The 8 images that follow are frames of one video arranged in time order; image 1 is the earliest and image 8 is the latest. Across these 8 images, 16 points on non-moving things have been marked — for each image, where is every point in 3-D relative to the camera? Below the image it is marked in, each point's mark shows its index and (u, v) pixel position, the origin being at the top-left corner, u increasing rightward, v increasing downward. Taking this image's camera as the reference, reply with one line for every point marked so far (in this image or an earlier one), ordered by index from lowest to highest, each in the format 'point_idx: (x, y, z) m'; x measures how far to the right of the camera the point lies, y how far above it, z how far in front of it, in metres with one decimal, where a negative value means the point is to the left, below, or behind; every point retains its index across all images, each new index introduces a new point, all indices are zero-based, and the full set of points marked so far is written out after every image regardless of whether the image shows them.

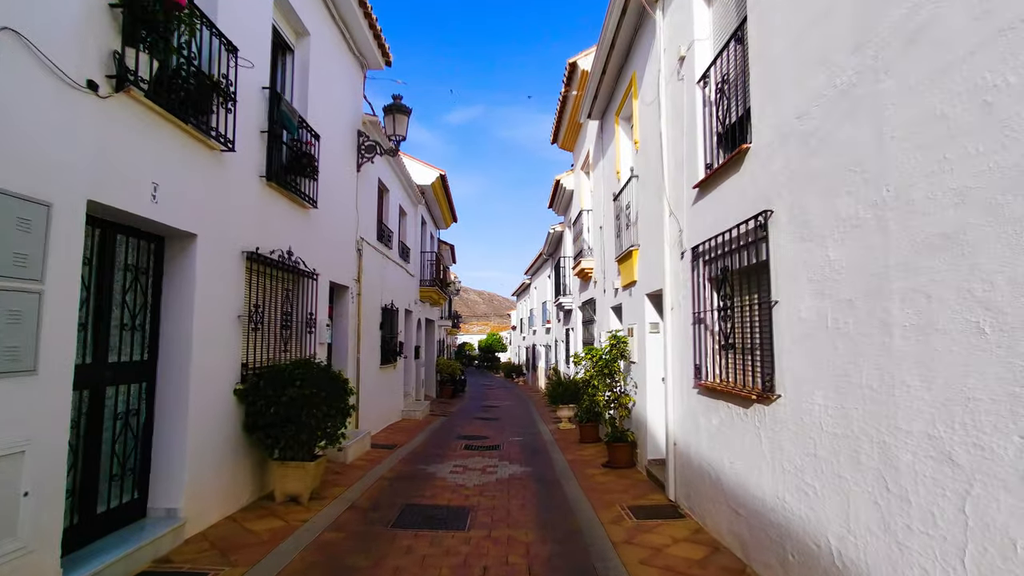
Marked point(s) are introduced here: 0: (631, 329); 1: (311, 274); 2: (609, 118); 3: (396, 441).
0: (+1.7, -0.6, +7.7) m
1: (-2.7, +0.2, +7.0) m
2: (+1.8, +3.1, +9.6) m
3: (-2.2, -2.9, +10.0) m
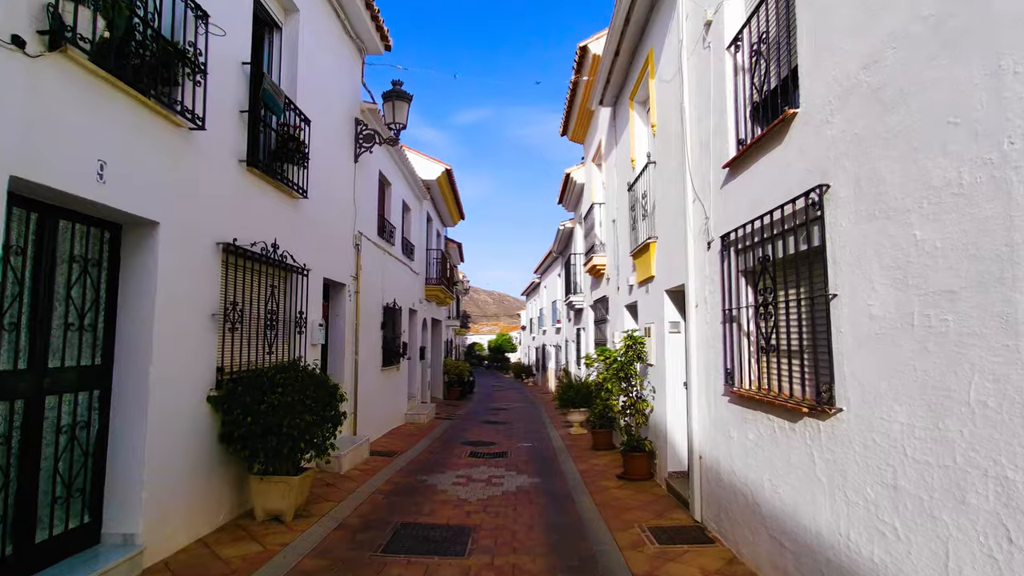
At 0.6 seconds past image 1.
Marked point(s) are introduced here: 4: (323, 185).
0: (+1.8, -0.5, +7.1) m
1: (-2.6, +0.2, +6.5) m
2: (+1.9, +3.2, +9.0) m
3: (-2.1, -2.9, +9.5) m
4: (-2.7, +1.5, +7.6) m
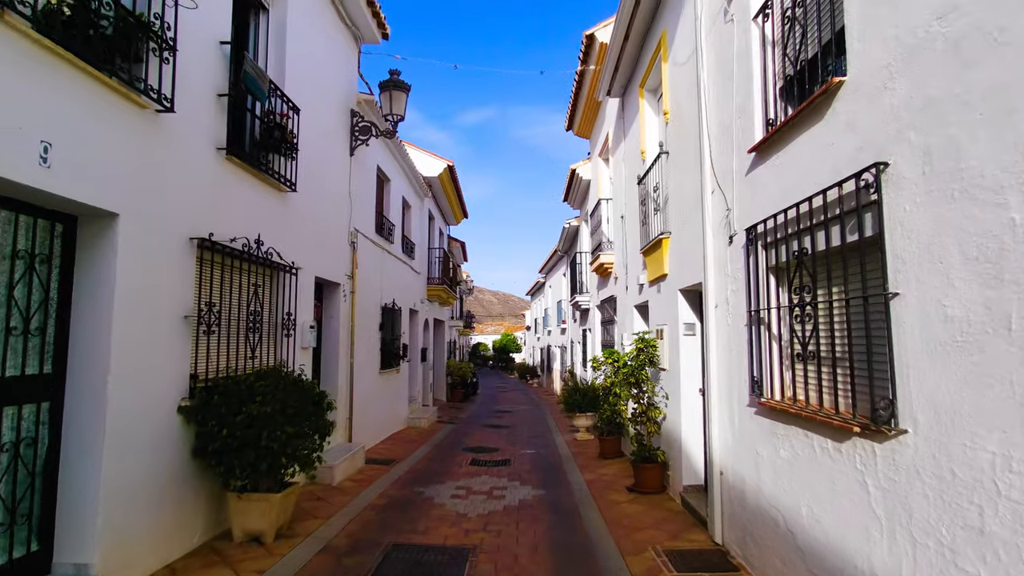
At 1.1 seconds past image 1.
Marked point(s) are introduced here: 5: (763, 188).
0: (+1.9, -0.5, +6.6) m
1: (-2.6, +0.2, +6.1) m
2: (+1.9, +3.2, +8.6) m
3: (-2.0, -2.9, +9.0) m
4: (-2.7, +1.5, +7.1) m
5: (+1.8, +0.7, +3.9) m
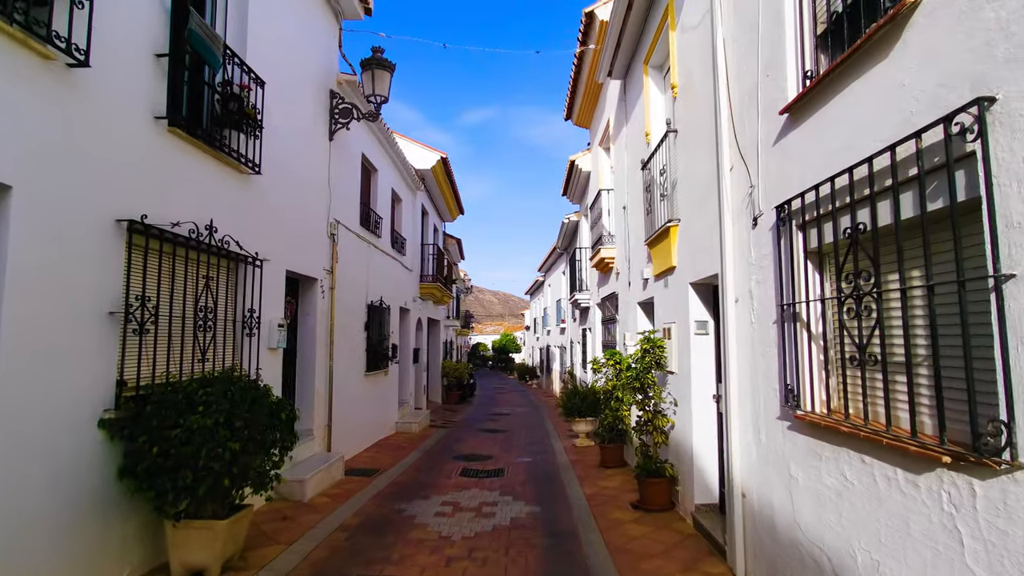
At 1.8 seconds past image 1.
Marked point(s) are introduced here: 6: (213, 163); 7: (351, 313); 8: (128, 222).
0: (+1.8, -0.5, +5.9) m
1: (-2.7, +0.3, +5.4) m
2: (+1.8, +3.2, +7.9) m
3: (-2.1, -2.8, +8.4) m
4: (-2.8, +1.5, +6.5) m
5: (+1.7, +0.8, +3.2) m
6: (-2.8, +1.2, +4.9) m
7: (-2.7, -0.4, +8.8) m
8: (-2.7, +0.5, +3.8) m
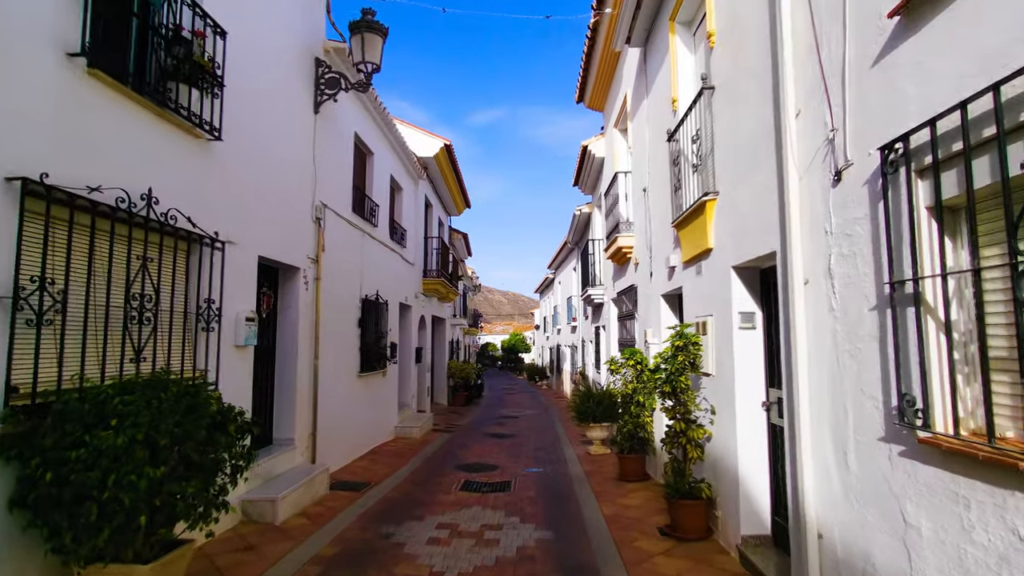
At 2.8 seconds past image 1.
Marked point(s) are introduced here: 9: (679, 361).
0: (+1.8, -0.3, +5.0) m
1: (-2.6, +0.4, +4.5) m
2: (+1.9, +3.4, +6.9) m
3: (-2.0, -2.7, +7.5) m
4: (-2.7, +1.7, +5.6) m
5: (+1.7, +0.9, +2.3) m
6: (-2.7, +1.3, +4.1) m
7: (-2.6, -0.3, +8.0) m
8: (-2.7, +0.6, +2.9) m
9: (+1.5, -0.7, +4.8) m
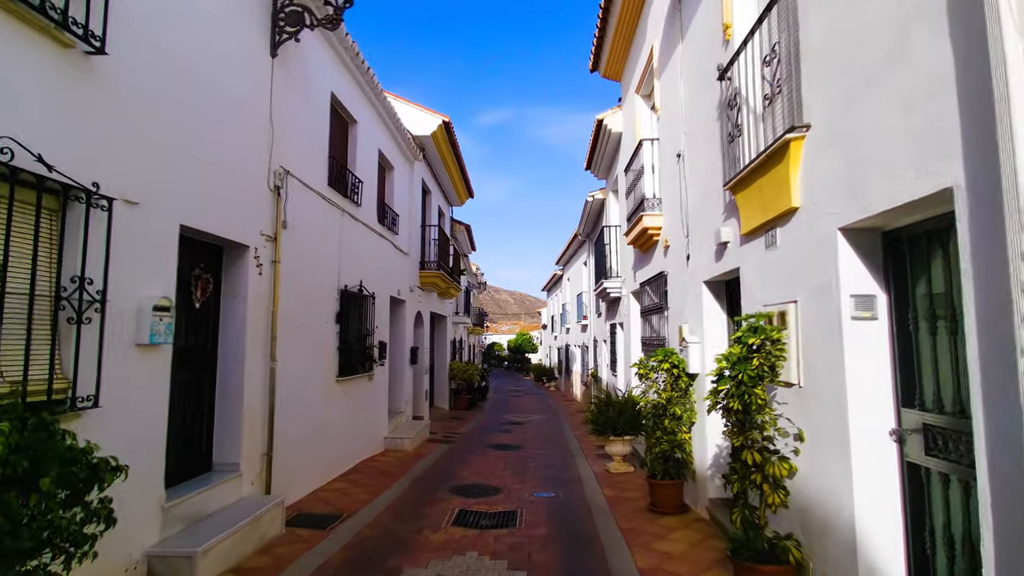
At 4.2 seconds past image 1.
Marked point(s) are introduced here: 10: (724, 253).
0: (+1.8, -0.2, +3.6) m
1: (-2.6, +0.6, +3.2) m
2: (+2.0, +3.5, +5.5) m
3: (-1.9, -2.5, +6.1) m
4: (-2.7, +1.8, +4.3) m
5: (+1.7, +1.1, +0.8) m
6: (-2.7, +1.4, +2.7) m
7: (-2.5, -0.1, +6.6) m
8: (-2.7, +0.8, +1.6) m
9: (+1.5, -0.5, +3.4) m
10: (+2.0, +0.3, +5.0) m
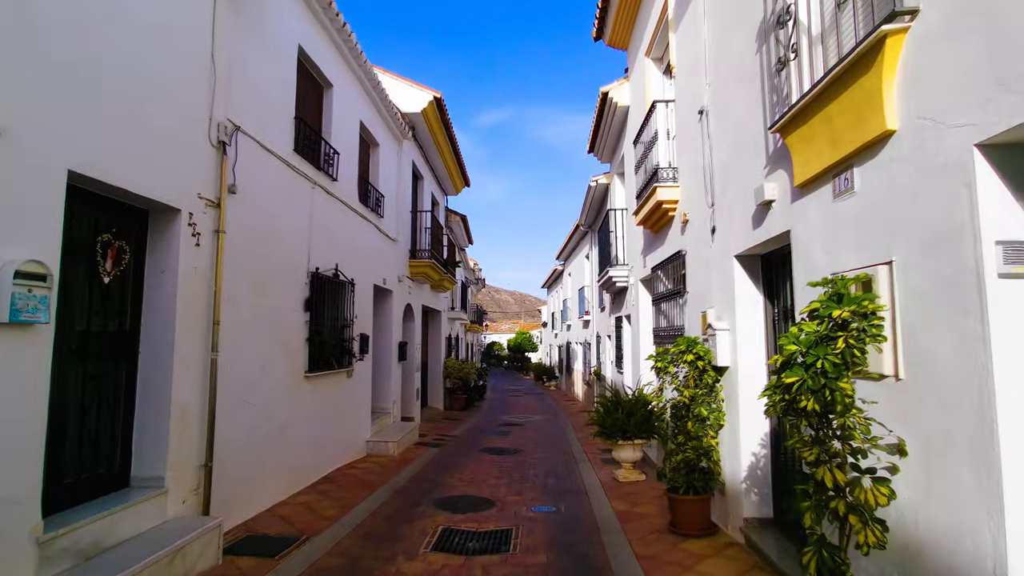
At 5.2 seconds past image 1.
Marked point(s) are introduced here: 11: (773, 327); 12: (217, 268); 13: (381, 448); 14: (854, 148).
0: (+1.8, 0.0, +2.6) m
1: (-2.7, +0.8, +2.2) m
2: (+1.9, +3.7, +4.5) m
3: (-2.0, -2.3, +5.2) m
4: (-2.7, +2.0, +3.3) m
5: (+1.7, +1.3, -0.1) m
6: (-2.8, +1.6, +1.7) m
7: (-2.6, +0.1, +5.6) m
8: (-2.8, +1.0, +0.6) m
9: (+1.5, -0.3, +2.4) m
10: (+1.9, +0.5, +4.0) m
11: (+2.3, -0.3, +4.6) m
12: (-2.6, +0.2, +4.6) m
13: (-2.2, -2.6, +8.8) m
14: (+1.8, +0.7, +2.9) m
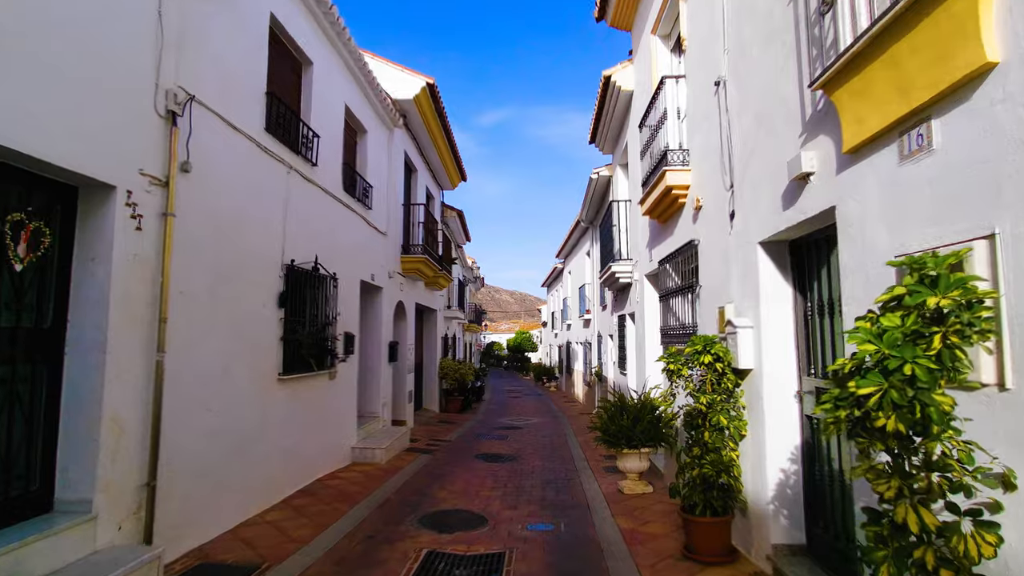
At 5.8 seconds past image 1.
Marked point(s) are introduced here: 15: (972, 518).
0: (+1.7, +0.1, +2.0) m
1: (-2.7, +0.9, +1.6) m
2: (+1.8, +3.8, +3.9) m
3: (-2.1, -2.2, +4.5) m
4: (-2.8, +2.1, +2.7) m
5: (+1.6, +1.4, -0.7) m
6: (-2.8, +1.7, +1.1) m
7: (-2.6, +0.1, +5.0) m
8: (-2.8, +1.0, 0.0) m
9: (+1.4, -0.2, +1.8) m
10: (+1.9, +0.6, +3.4) m
11: (+2.2, -0.3, +4.0) m
12: (-2.6, +0.2, +4.0) m
13: (-2.2, -2.6, +8.2) m
14: (+1.8, +0.8, +2.2) m
15: (+1.6, -0.8, +1.9) m
